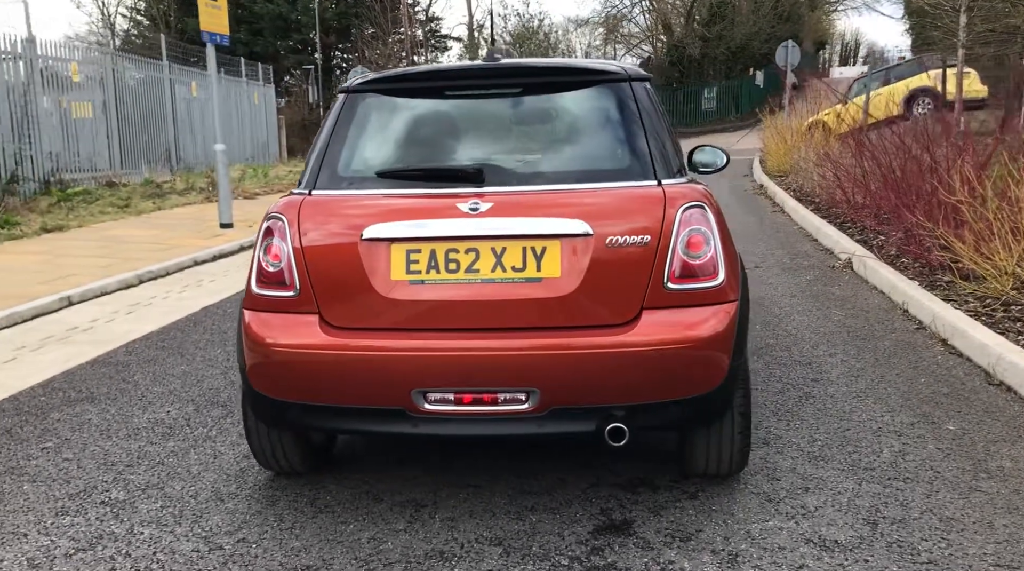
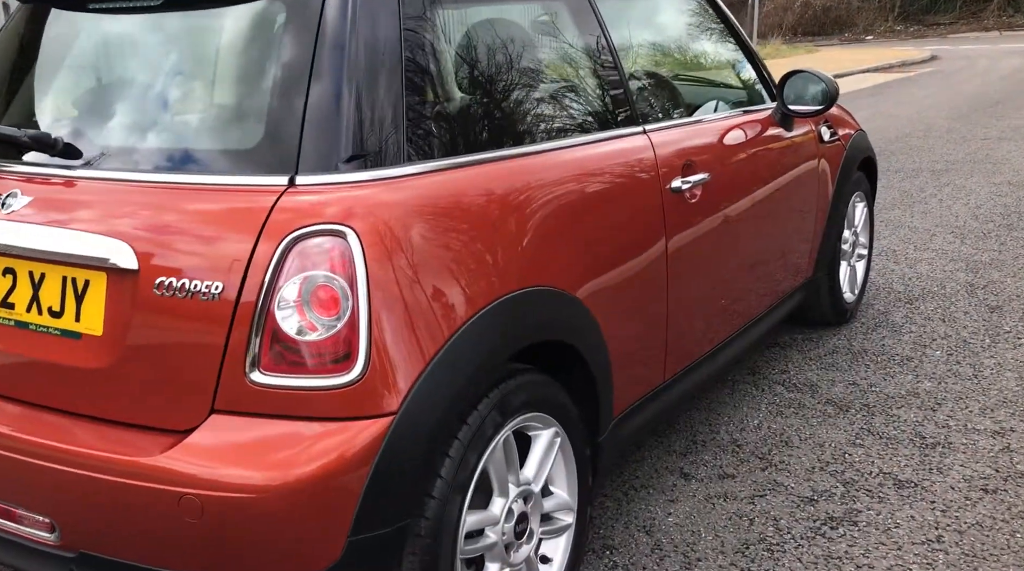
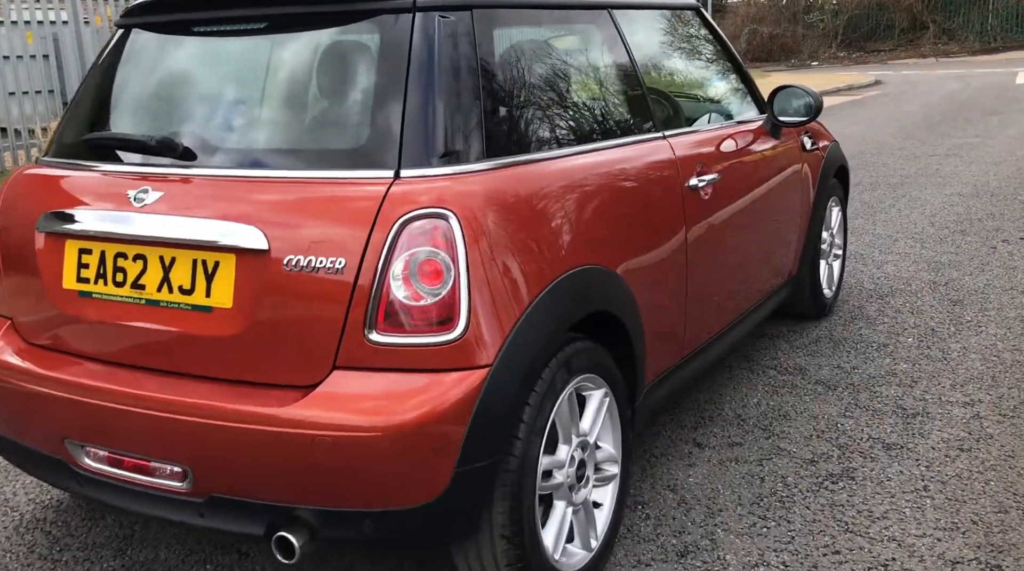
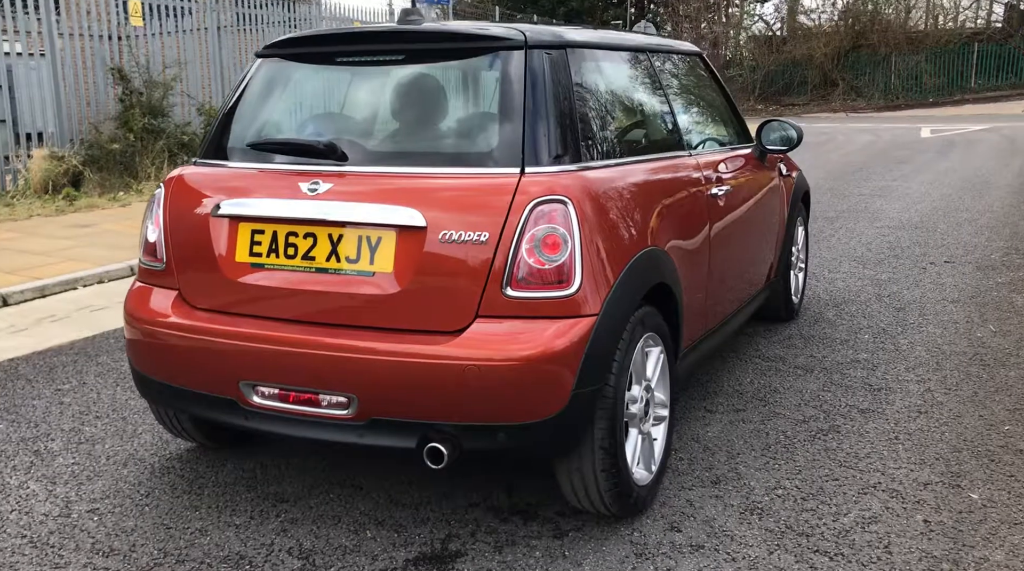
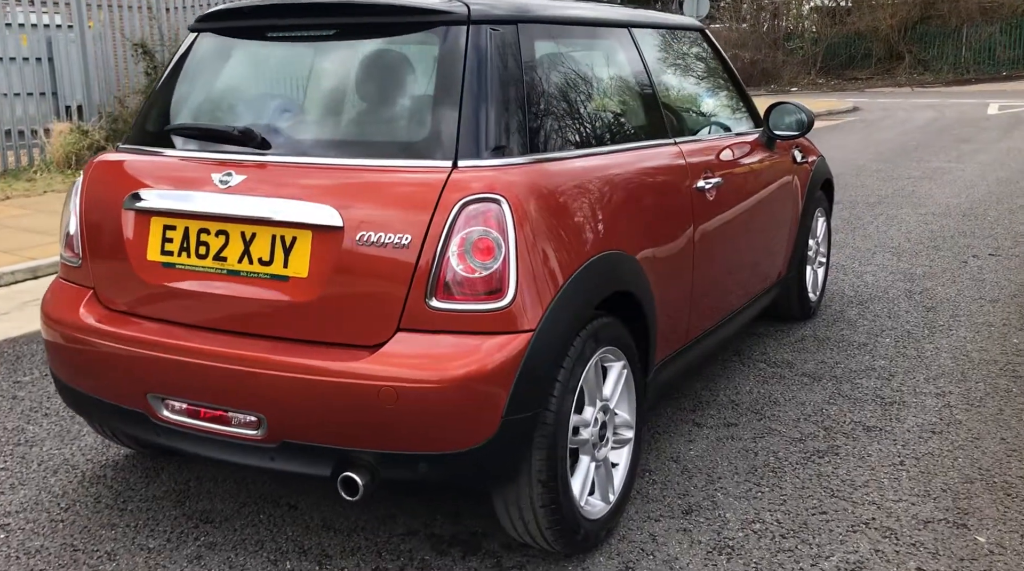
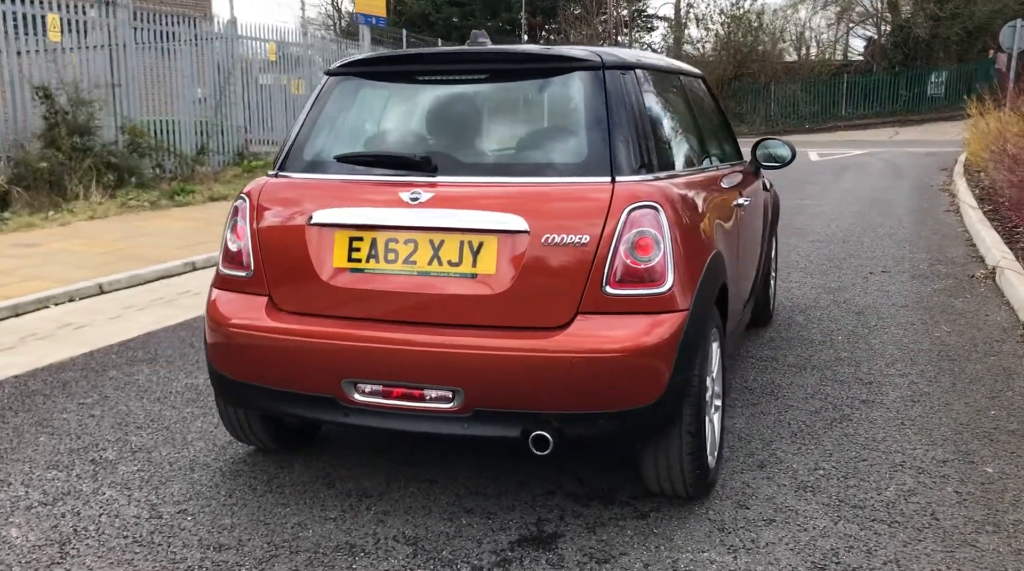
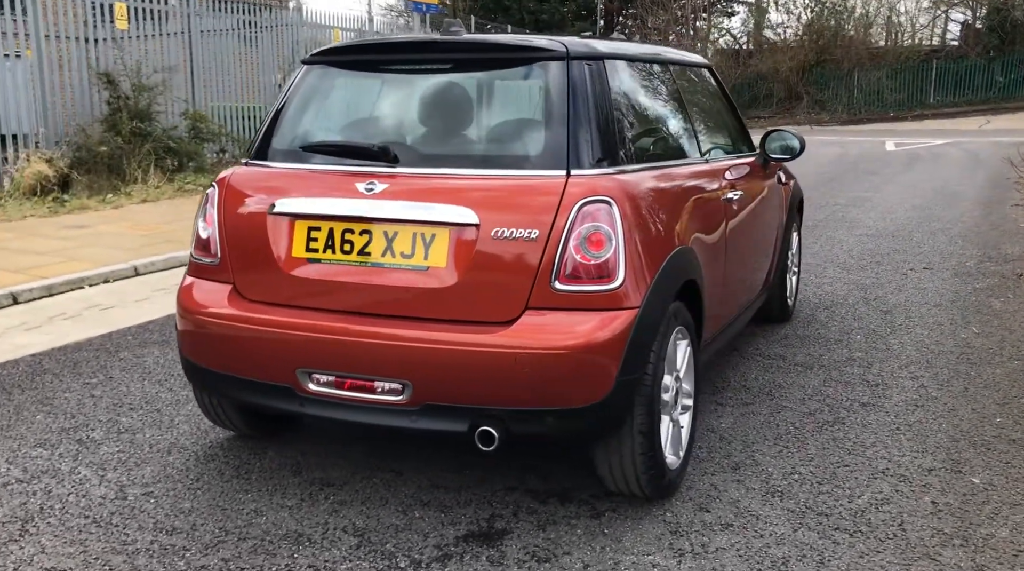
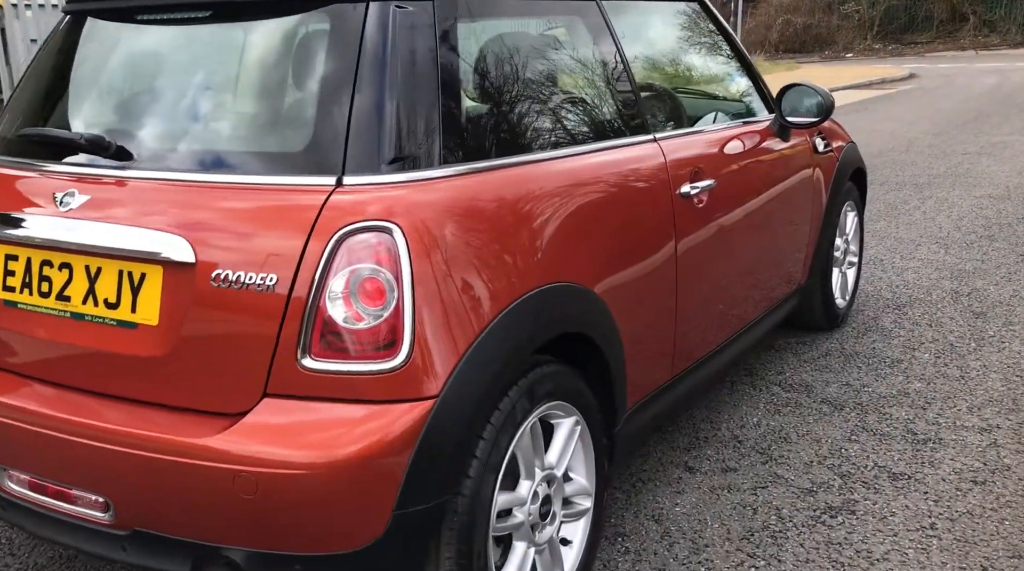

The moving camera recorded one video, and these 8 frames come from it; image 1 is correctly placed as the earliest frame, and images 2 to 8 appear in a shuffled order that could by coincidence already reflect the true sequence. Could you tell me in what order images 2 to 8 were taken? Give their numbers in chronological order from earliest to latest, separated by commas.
6, 7, 4, 5, 3, 8, 2
